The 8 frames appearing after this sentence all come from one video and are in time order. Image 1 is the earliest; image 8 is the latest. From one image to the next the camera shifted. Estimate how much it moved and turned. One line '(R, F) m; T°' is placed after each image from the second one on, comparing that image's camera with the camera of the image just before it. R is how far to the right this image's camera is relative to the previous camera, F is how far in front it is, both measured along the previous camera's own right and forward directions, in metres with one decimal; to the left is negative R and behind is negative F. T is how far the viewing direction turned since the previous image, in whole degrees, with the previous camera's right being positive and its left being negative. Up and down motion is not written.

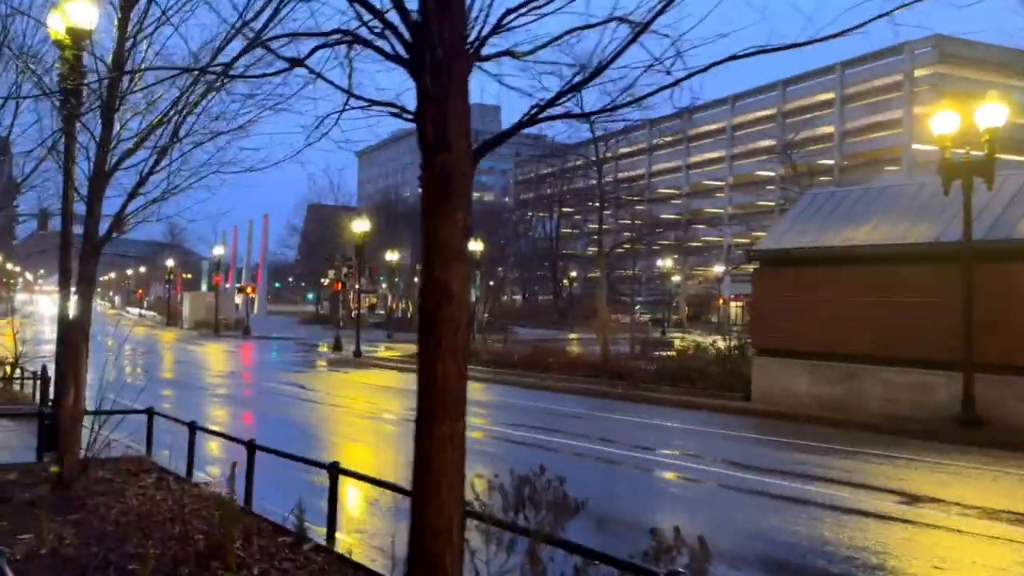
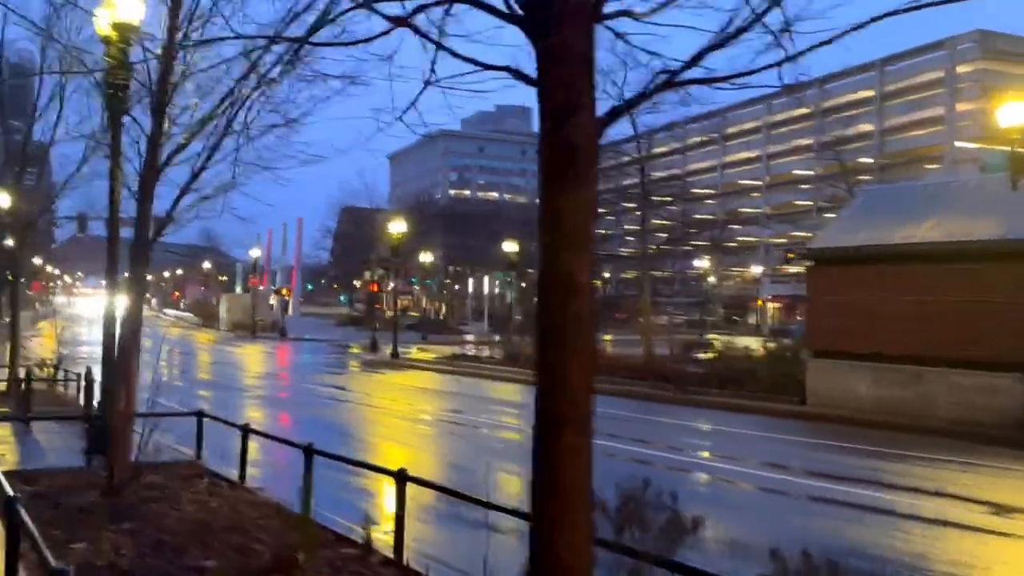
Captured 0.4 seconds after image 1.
(-0.3, +0.4) m; -2°
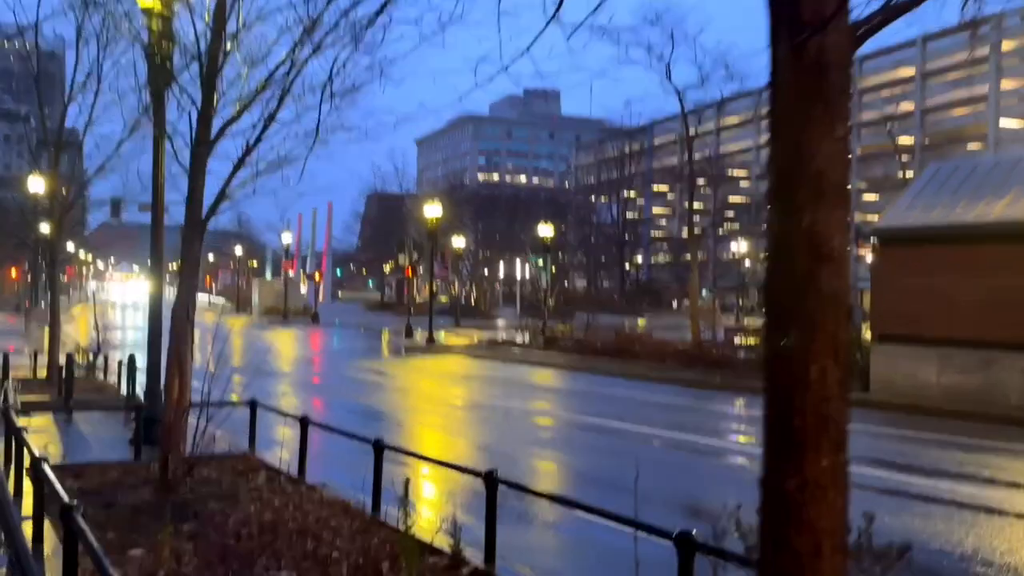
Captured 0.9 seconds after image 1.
(-0.4, +0.6) m; -2°
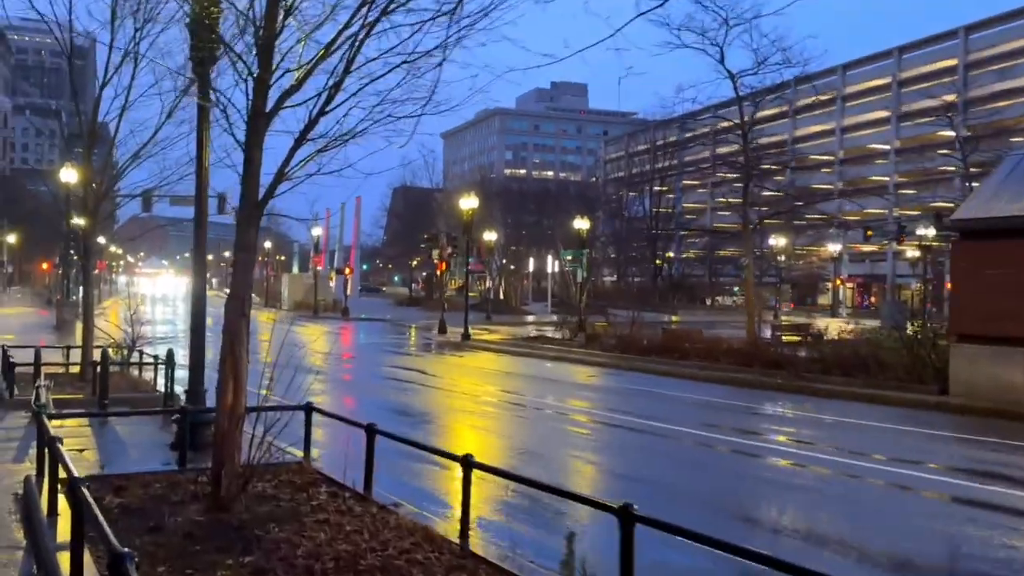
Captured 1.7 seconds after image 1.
(-0.5, +0.9) m; -2°
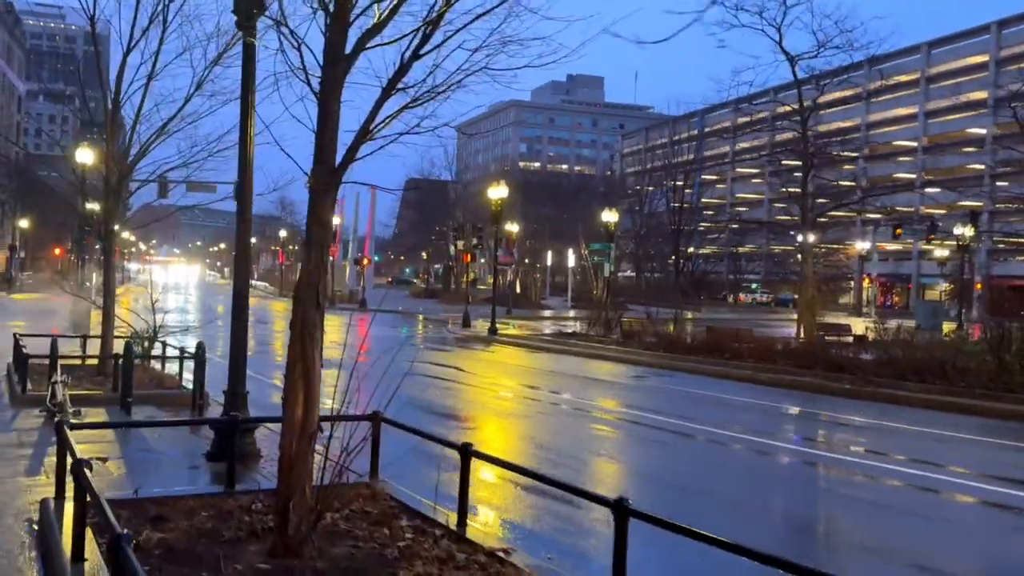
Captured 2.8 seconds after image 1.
(-0.8, +1.3) m; -1°
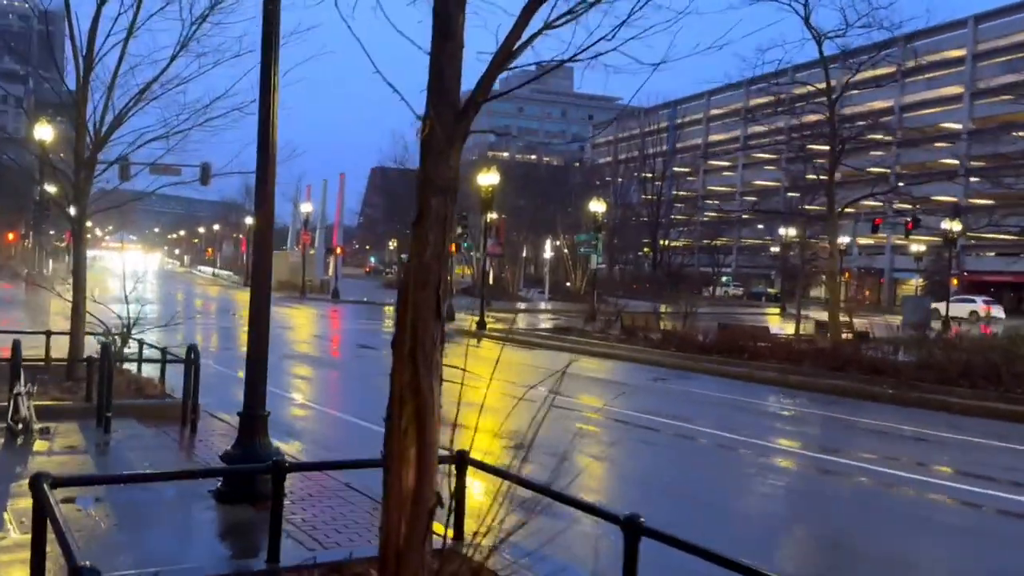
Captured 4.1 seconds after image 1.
(-1.0, +1.7) m; +2°
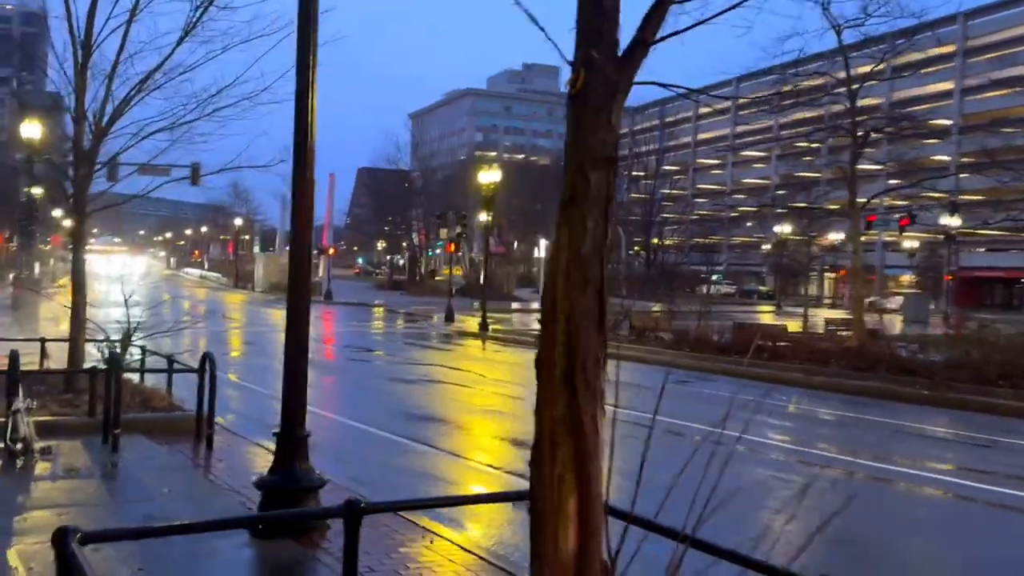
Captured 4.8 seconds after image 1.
(-0.6, +0.8) m; +1°
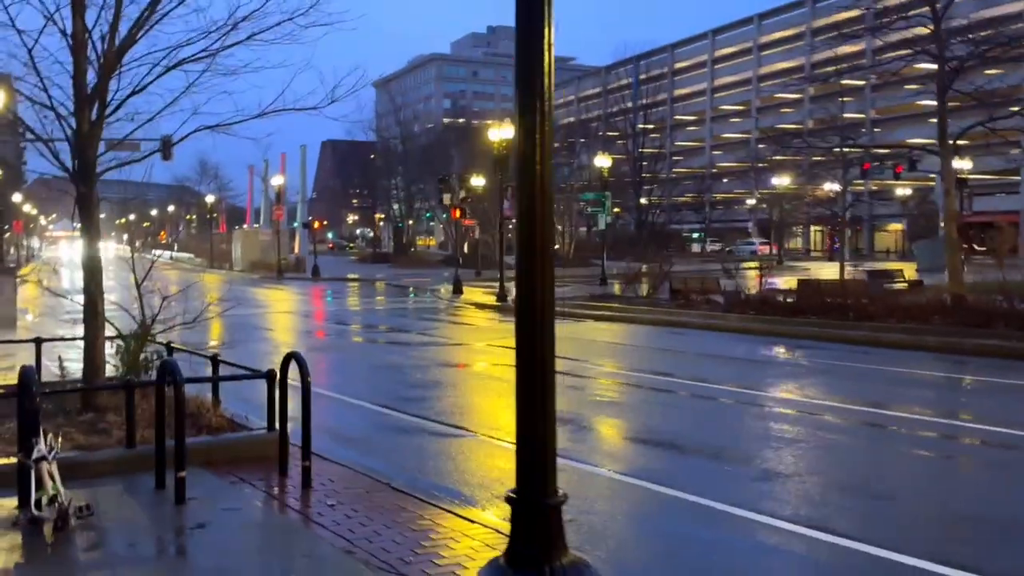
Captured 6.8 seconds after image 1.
(-1.6, +2.4) m; +2°
